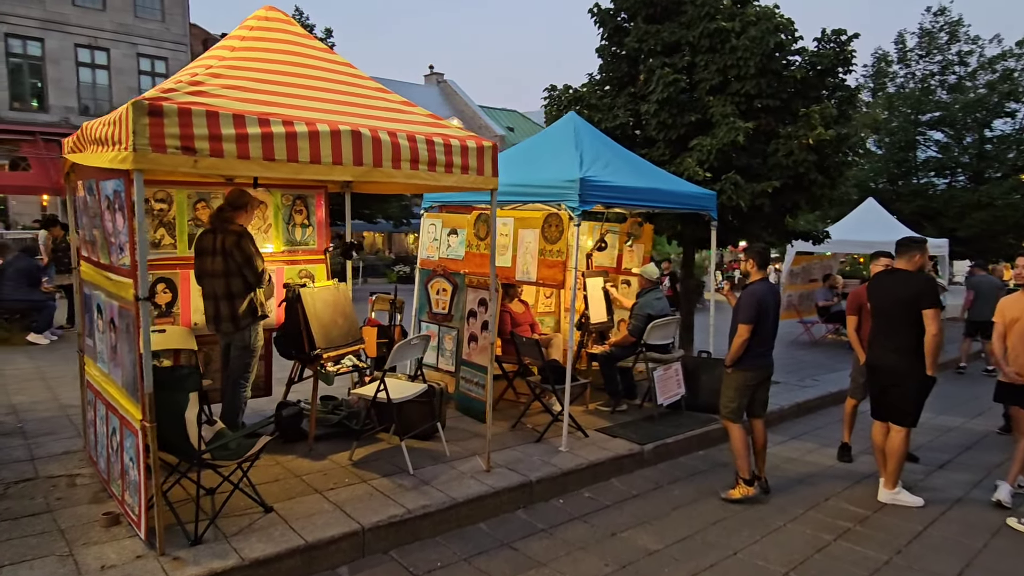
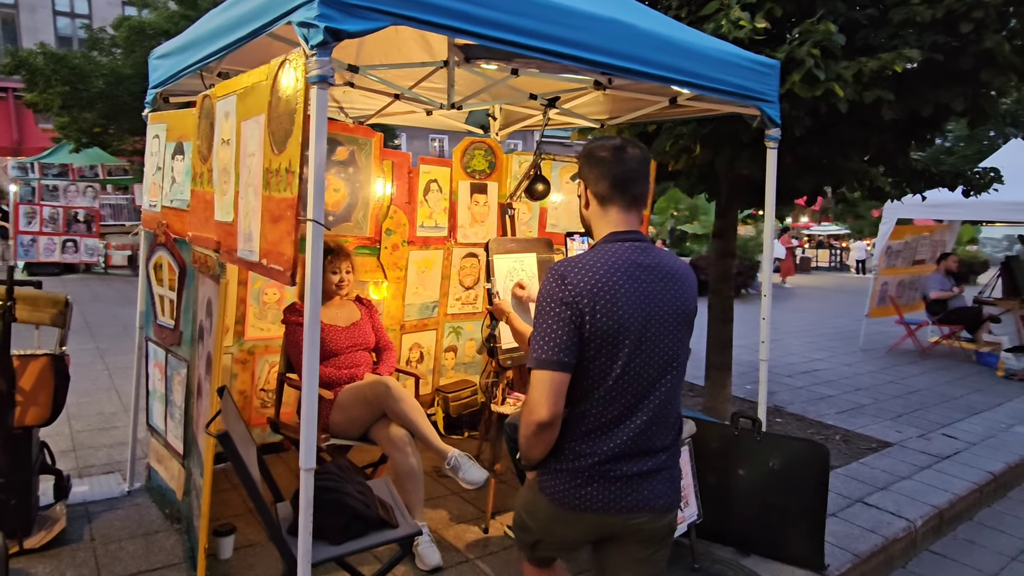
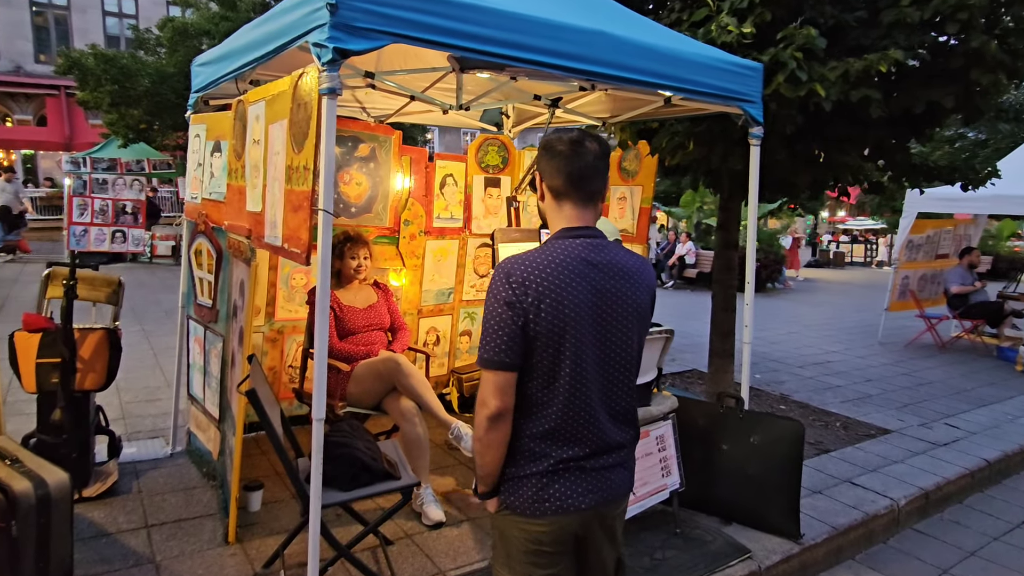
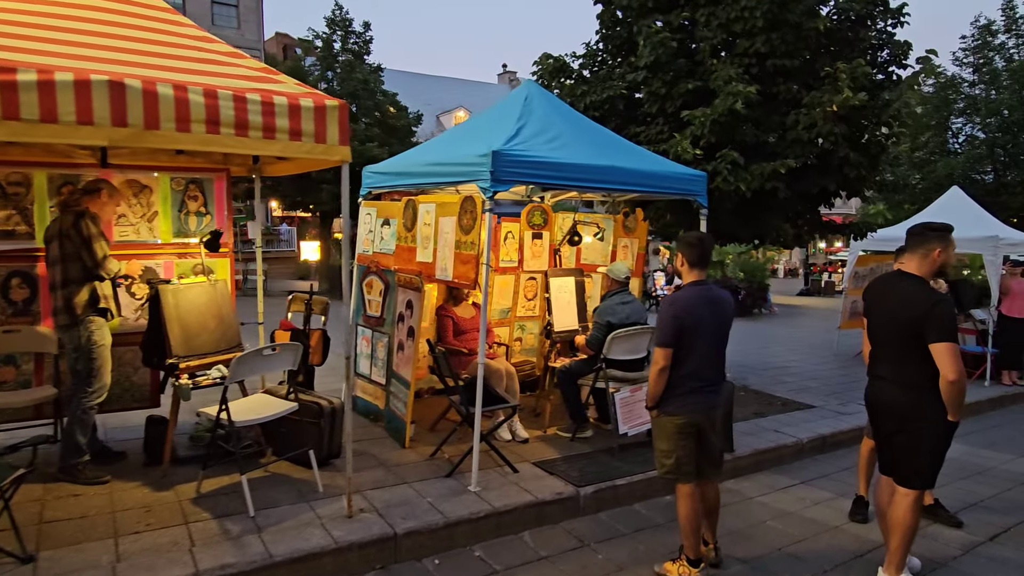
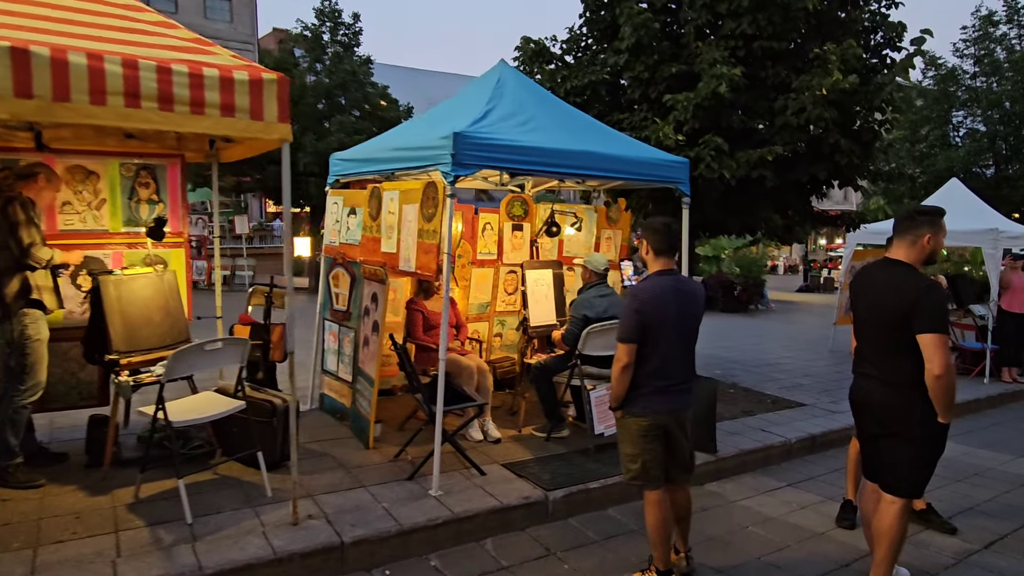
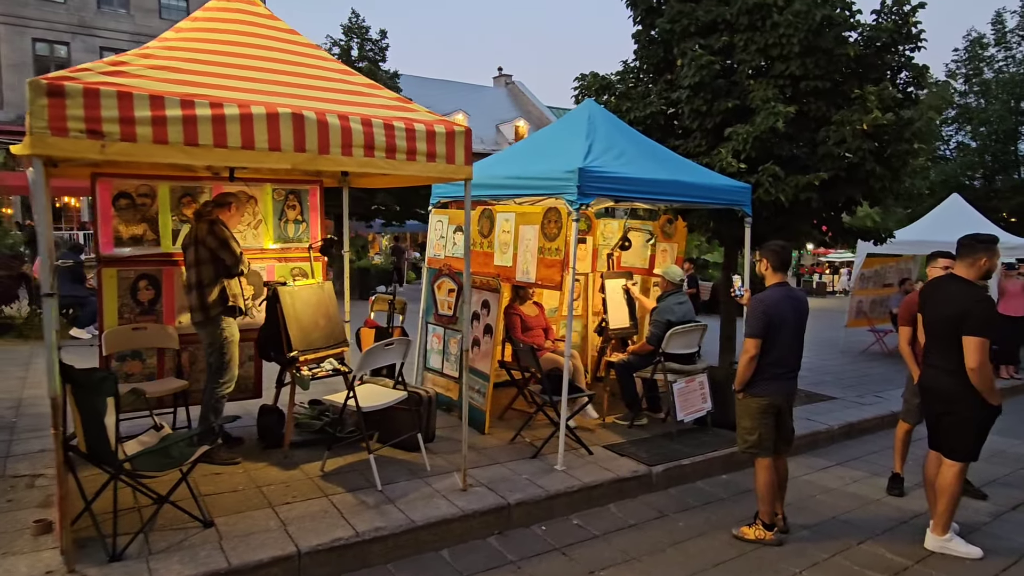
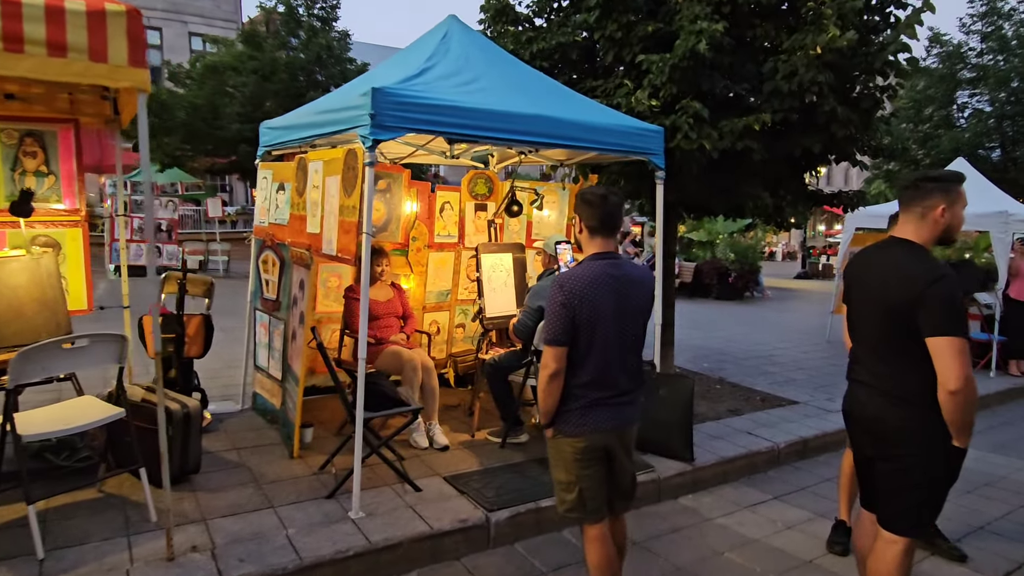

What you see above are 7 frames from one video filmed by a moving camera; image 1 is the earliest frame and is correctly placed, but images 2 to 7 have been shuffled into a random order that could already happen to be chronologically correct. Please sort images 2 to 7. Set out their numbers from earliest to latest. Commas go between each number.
6, 4, 5, 7, 3, 2
